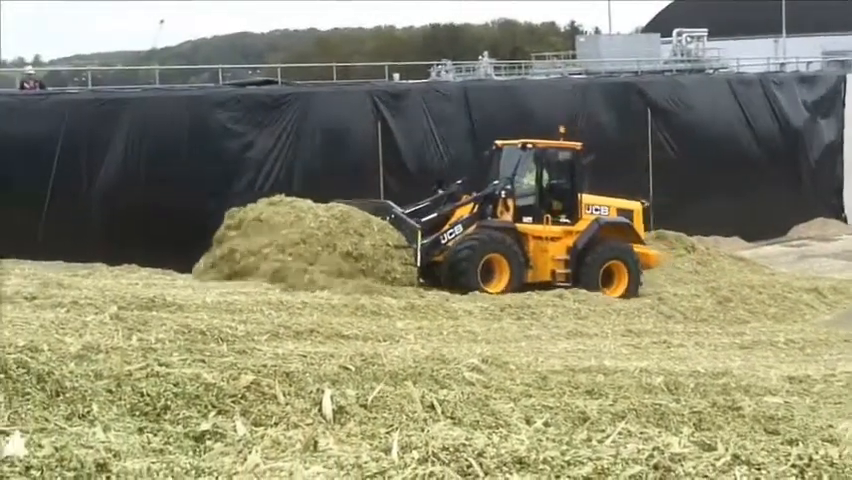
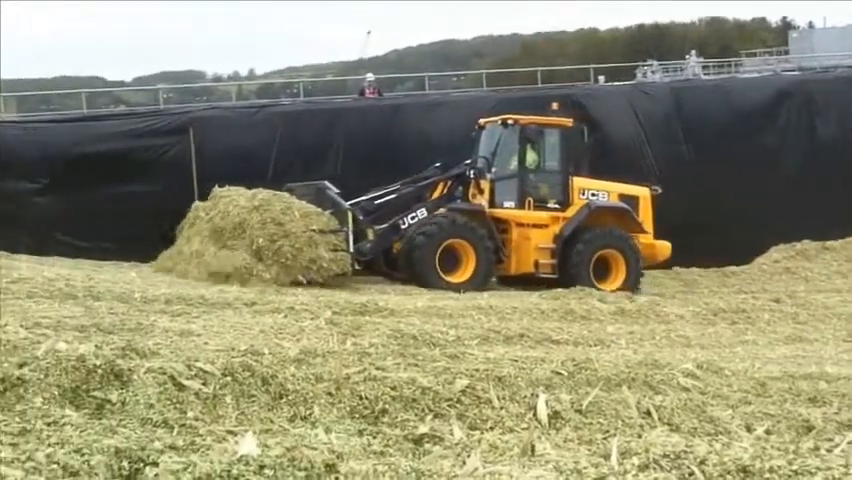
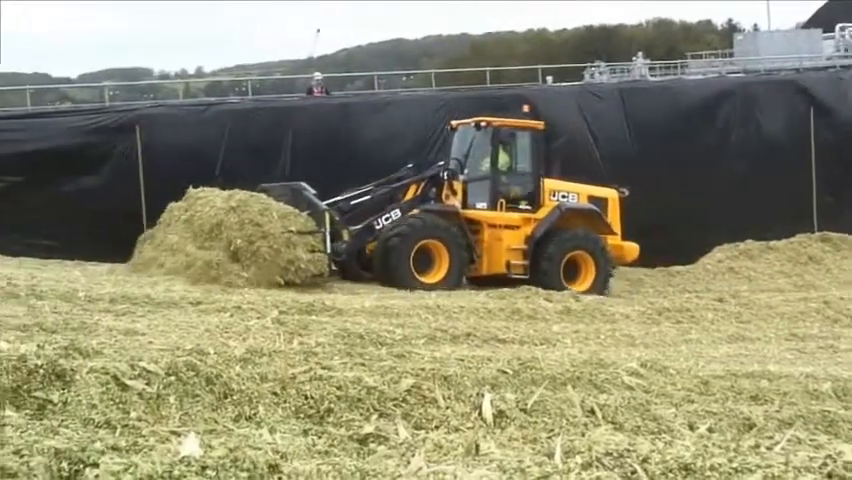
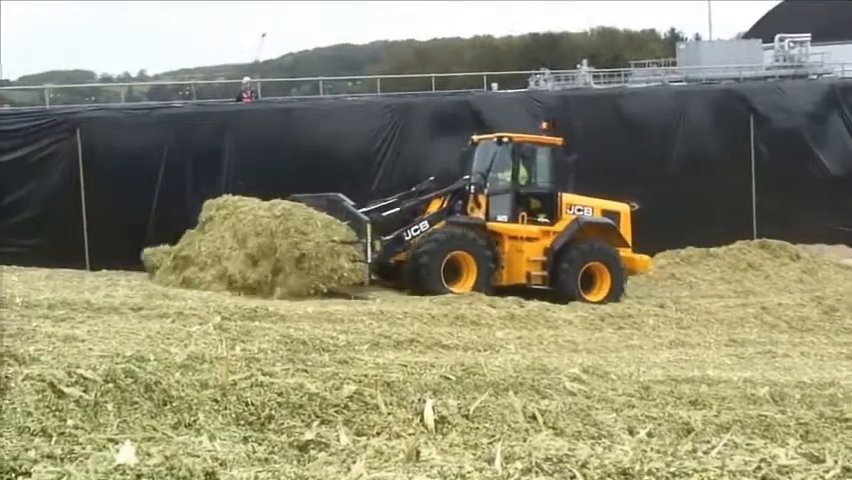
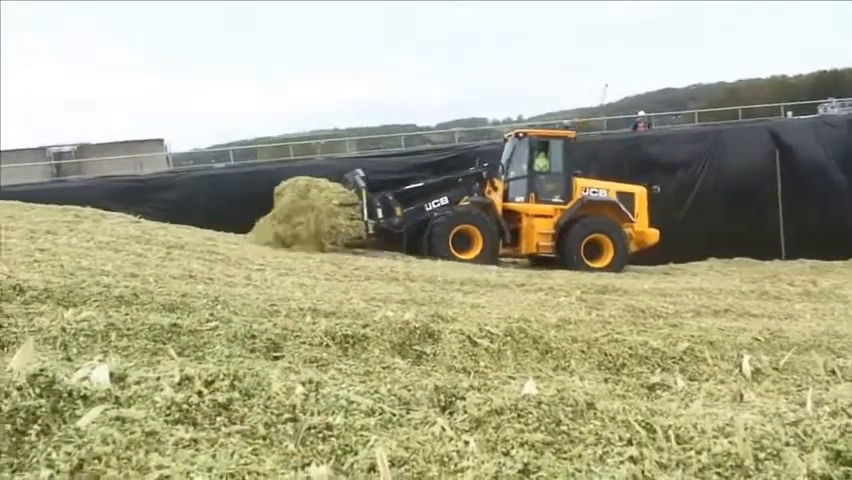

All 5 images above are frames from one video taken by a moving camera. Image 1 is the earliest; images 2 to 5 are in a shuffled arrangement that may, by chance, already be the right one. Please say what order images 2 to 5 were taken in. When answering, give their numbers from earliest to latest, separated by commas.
4, 3, 2, 5
